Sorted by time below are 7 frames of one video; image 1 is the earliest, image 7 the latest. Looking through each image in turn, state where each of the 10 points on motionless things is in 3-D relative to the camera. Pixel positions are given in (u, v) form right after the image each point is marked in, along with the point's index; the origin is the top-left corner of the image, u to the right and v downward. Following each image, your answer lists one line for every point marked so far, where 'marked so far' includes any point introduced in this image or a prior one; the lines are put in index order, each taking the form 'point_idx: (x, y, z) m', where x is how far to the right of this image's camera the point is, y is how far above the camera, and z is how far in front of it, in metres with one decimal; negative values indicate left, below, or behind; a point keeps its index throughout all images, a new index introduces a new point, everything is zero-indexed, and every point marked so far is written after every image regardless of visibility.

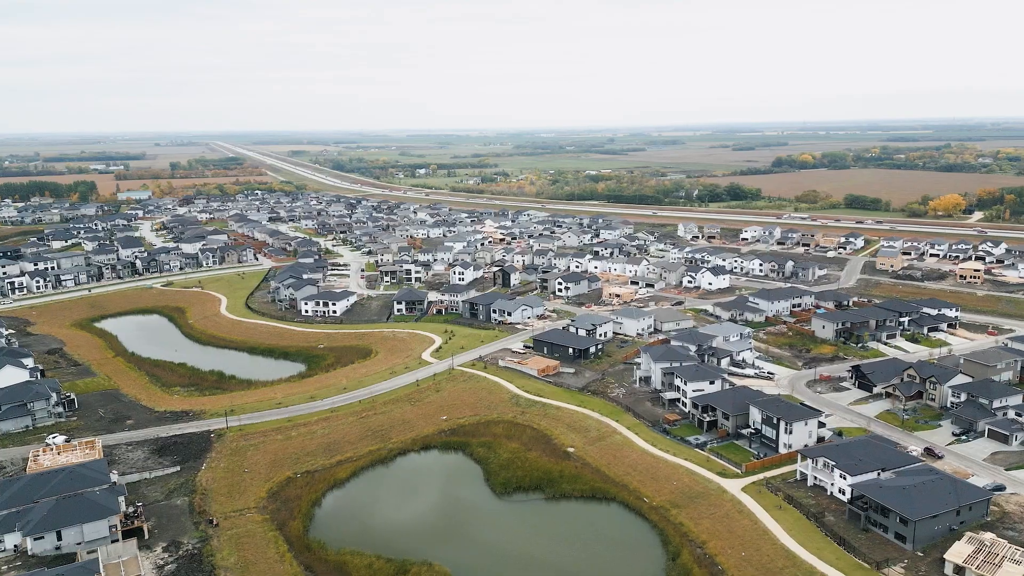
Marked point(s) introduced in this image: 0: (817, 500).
0: (+7.6, -5.3, +18.9) m
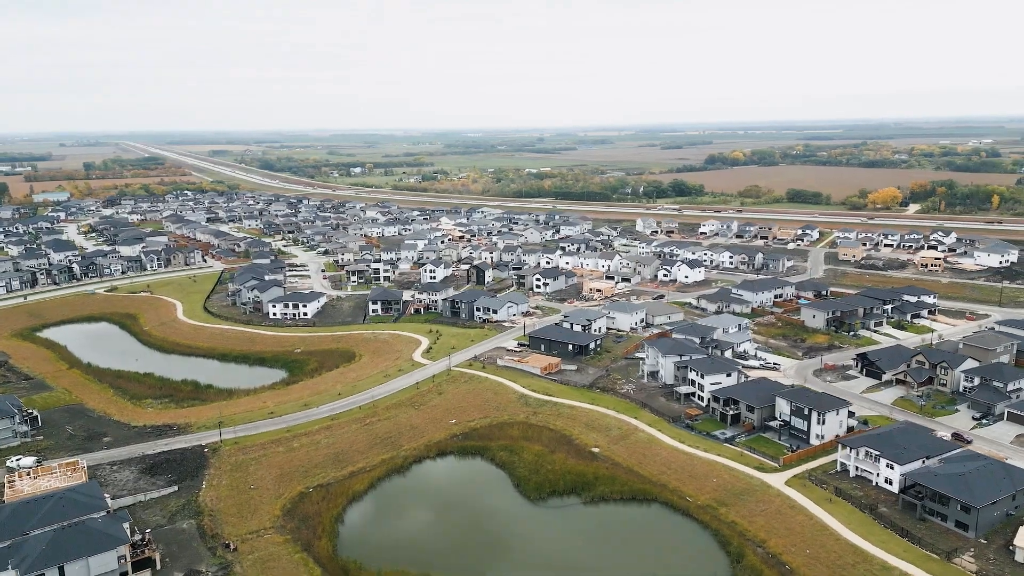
0: (+8.6, -5.0, +18.5) m
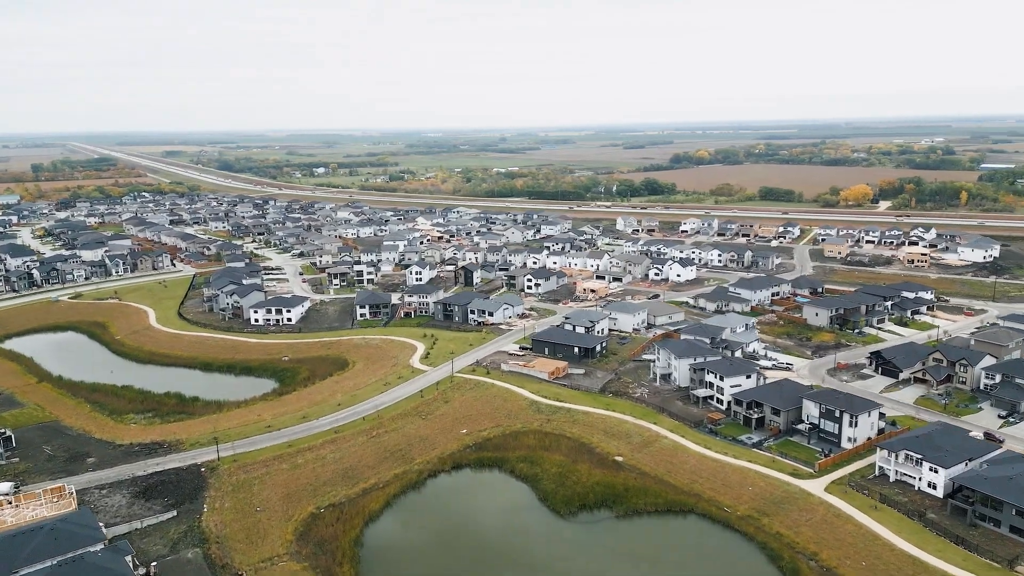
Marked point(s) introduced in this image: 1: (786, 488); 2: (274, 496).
0: (+9.3, -4.9, +17.8) m
1: (+6.7, -4.9, +18.5) m
2: (-5.9, -5.2, +18.9) m
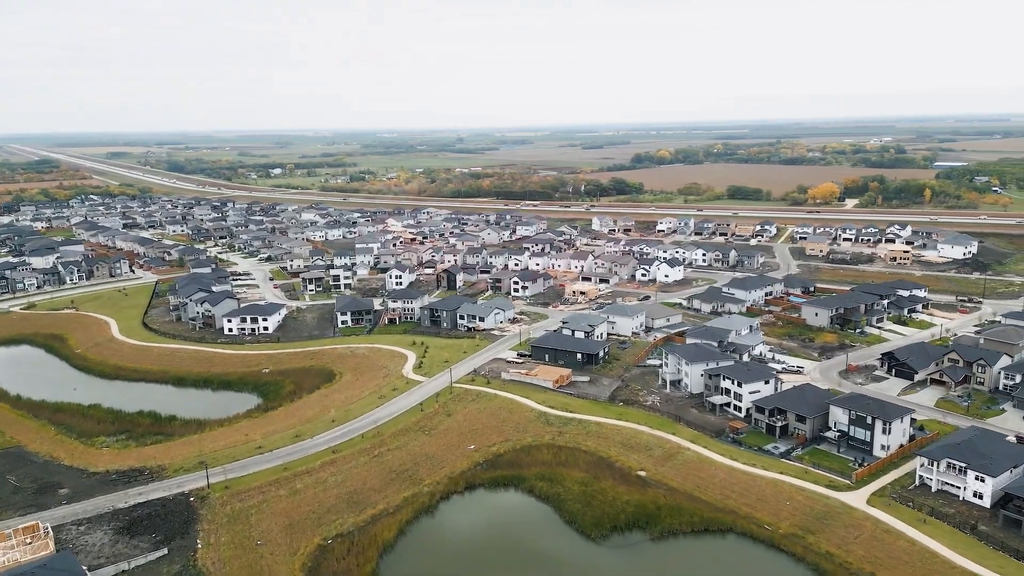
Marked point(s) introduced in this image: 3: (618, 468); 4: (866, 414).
0: (+9.9, -4.9, +17.0) m
1: (+7.2, -4.9, +17.5) m
2: (-5.4, -5.4, +17.2) m
3: (+2.8, -4.7, +19.8) m
4: (+9.1, -3.2, +19.5) m
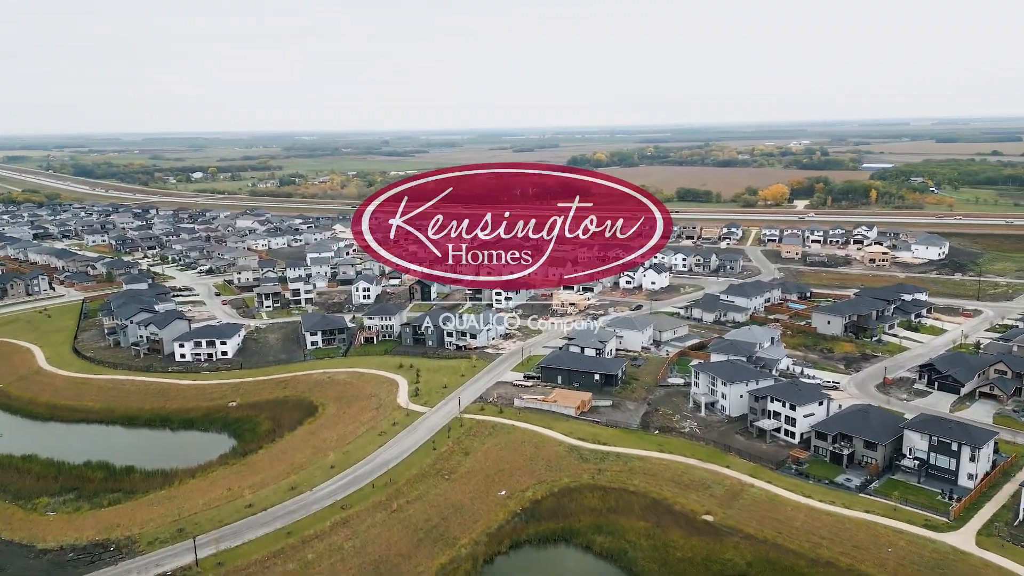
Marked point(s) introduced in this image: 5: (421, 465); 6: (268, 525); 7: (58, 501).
0: (+11.2, -5.1, +15.1) m
1: (+8.5, -5.2, +15.3) m
2: (-4.0, -5.9, +13.7) m
3: (+3.8, -5.1, +17.2) m
4: (+10.1, -3.5, +17.5) m
5: (-2.3, -4.5, +19.2) m
6: (-5.3, -5.1, +16.5) m
7: (-11.0, -5.1, +18.4) m
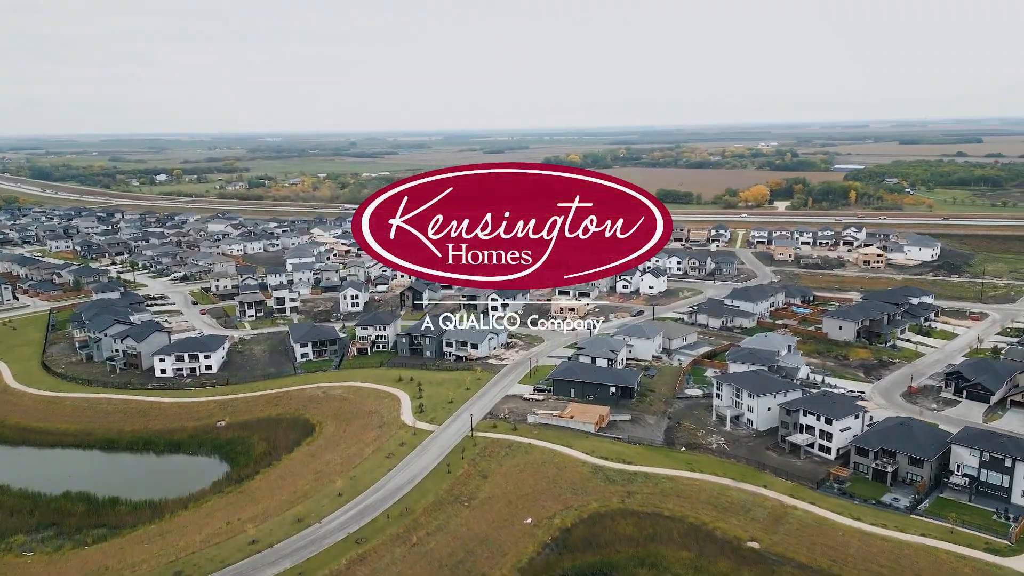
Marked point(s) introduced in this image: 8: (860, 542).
0: (+11.9, -5.3, +14.2) m
1: (+9.2, -5.4, +14.3) m
2: (-3.2, -6.2, +12.2) m
3: (+4.4, -5.3, +16.0) m
4: (+10.7, -3.6, +16.5) m
5: (-1.7, -4.7, +17.7) m
6: (-4.6, -5.4, +14.8) m
7: (-10.4, -5.5, +16.5) m
8: (+7.1, -5.2, +15.5) m
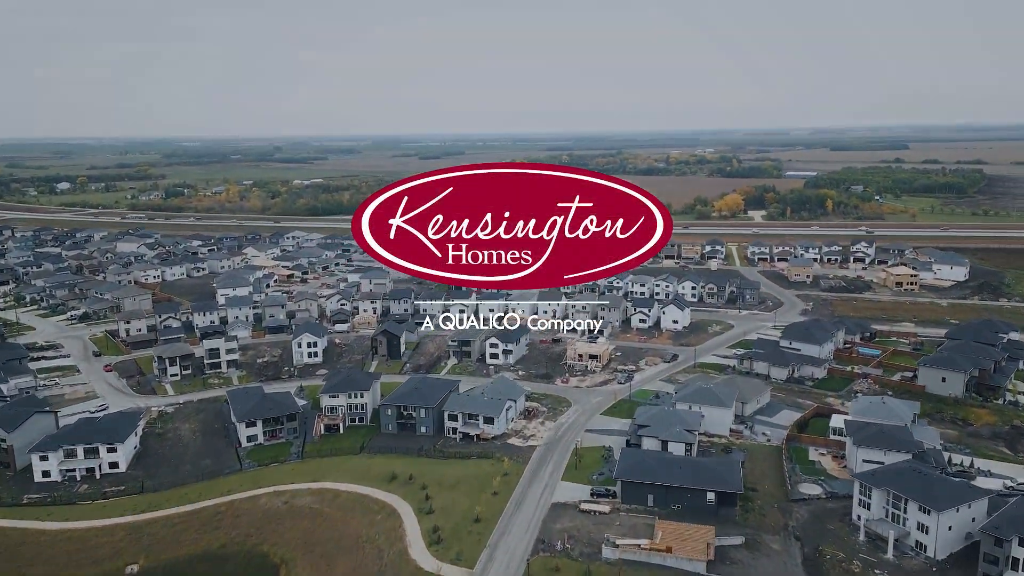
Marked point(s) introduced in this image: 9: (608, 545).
0: (+13.9, -6.4, +8.4) m
1: (+11.2, -6.5, +8.3) m
2: (-0.9, -7.5, +5.0) m
3: (+6.3, -6.5, +9.5) m
4: (+12.4, -4.8, +10.6) m
5: (-0.1, -6.1, +10.6) m
6: (-2.6, -6.8, +7.5) m
7: (-8.5, -7.0, +8.6) m
8: (+8.9, -6.4, +9.3) m
9: (+1.8, -5.0, +14.9) m
